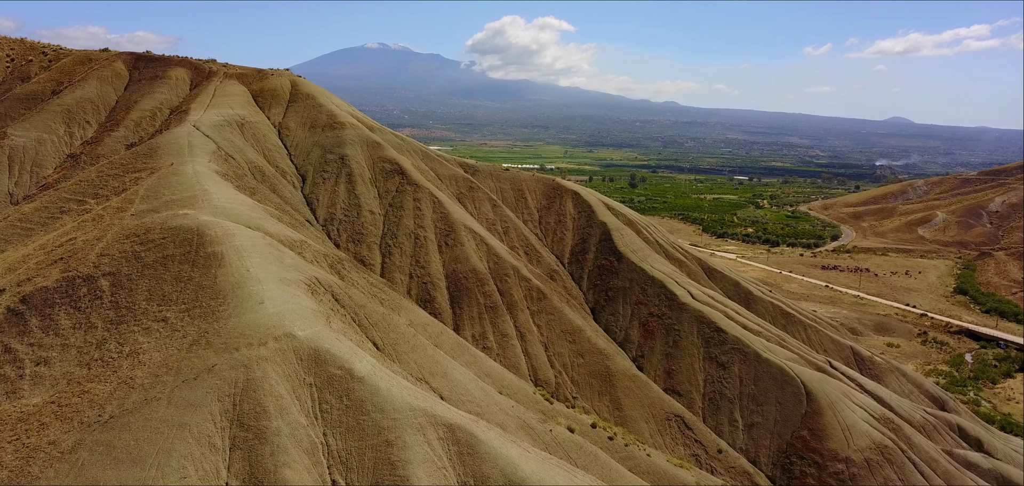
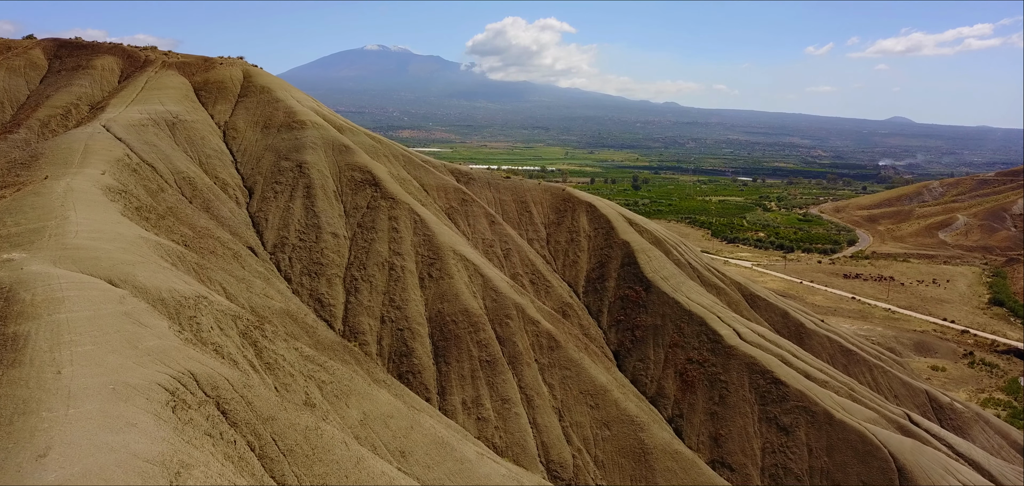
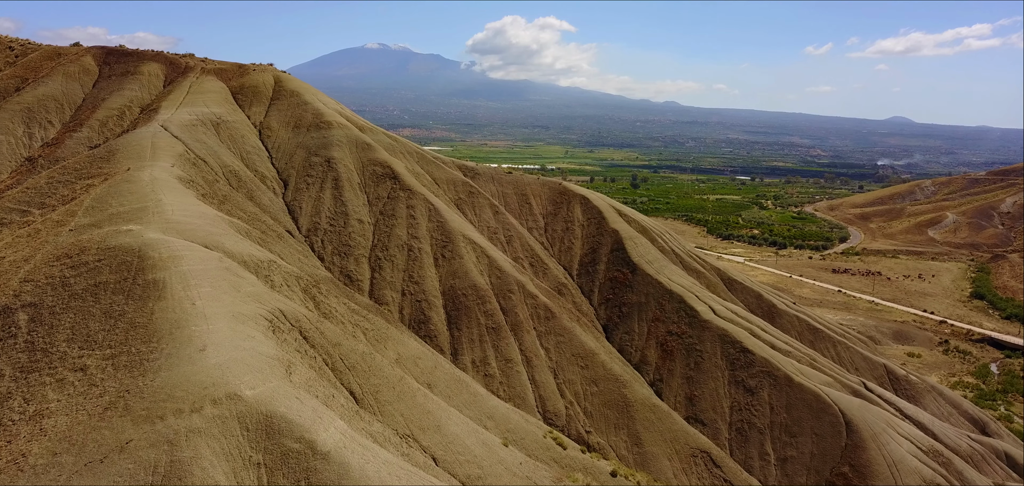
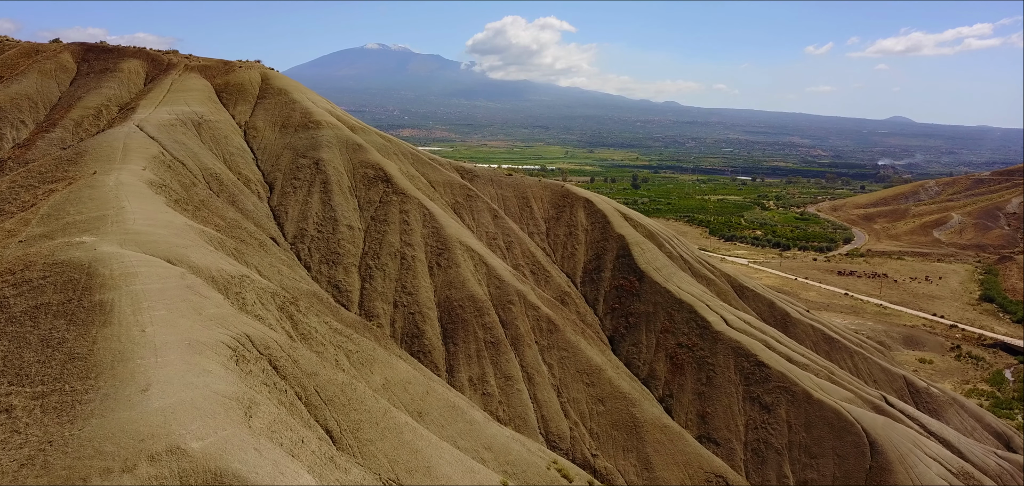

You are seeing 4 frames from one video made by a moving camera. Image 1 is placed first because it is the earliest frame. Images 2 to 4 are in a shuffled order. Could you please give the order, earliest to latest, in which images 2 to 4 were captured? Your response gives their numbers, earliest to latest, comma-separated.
3, 4, 2
